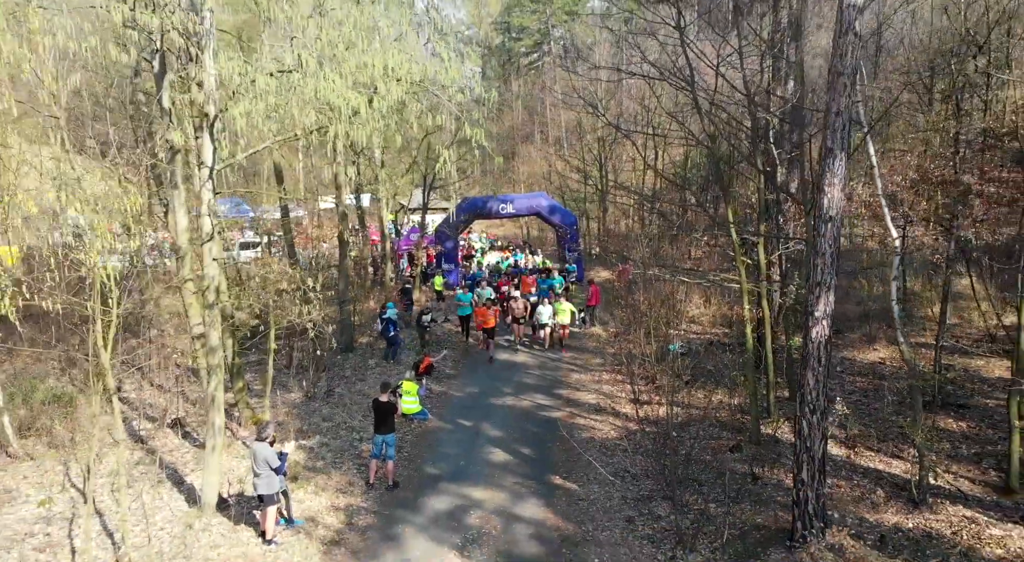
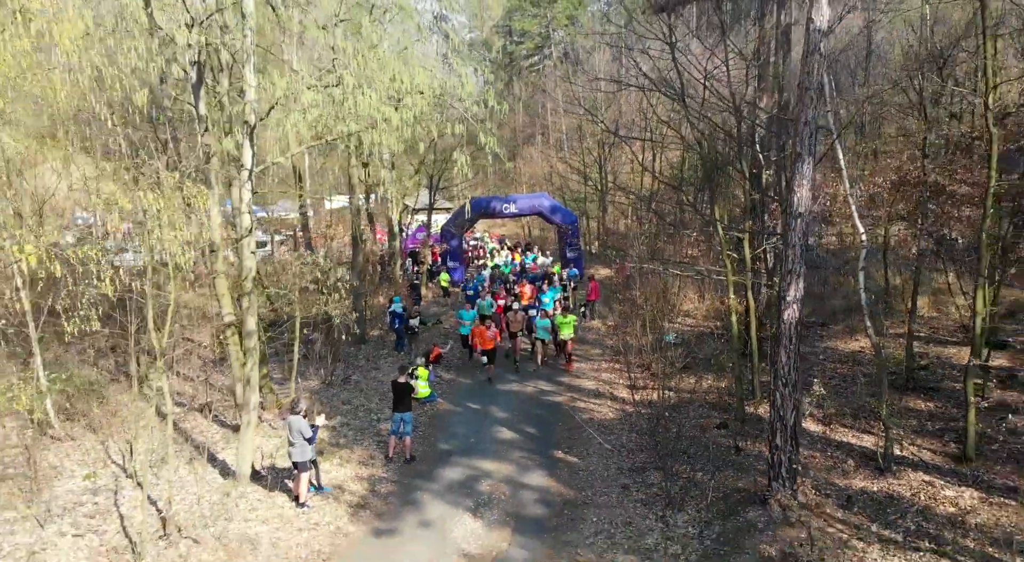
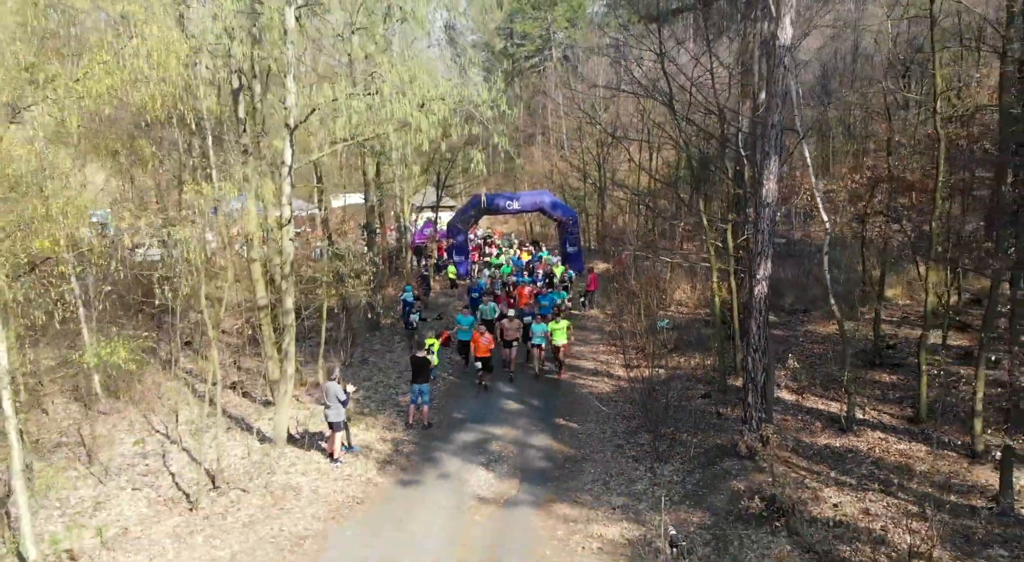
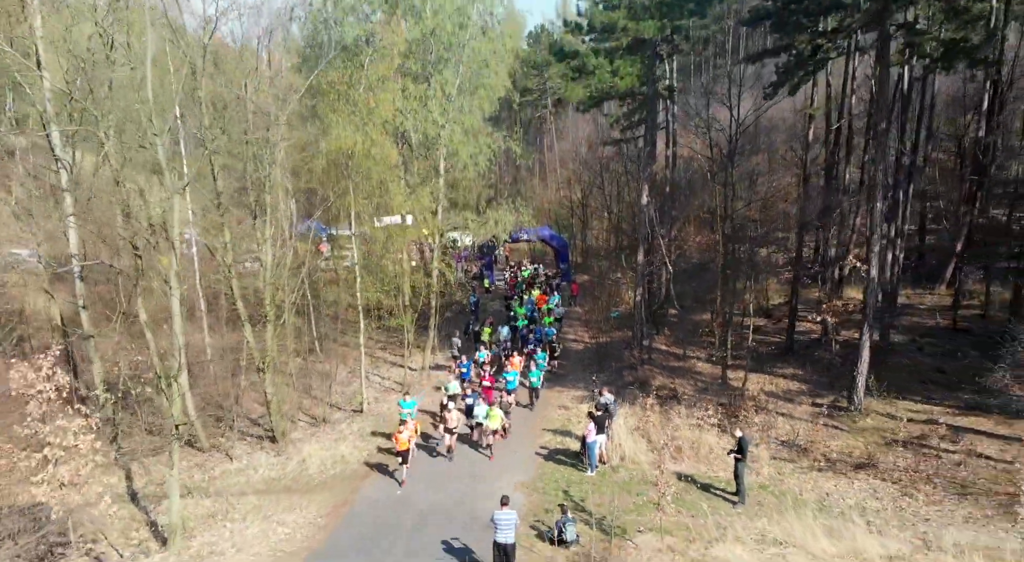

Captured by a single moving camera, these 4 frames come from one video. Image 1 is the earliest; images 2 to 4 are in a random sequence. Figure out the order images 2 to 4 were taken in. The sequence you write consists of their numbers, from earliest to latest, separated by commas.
2, 3, 4
